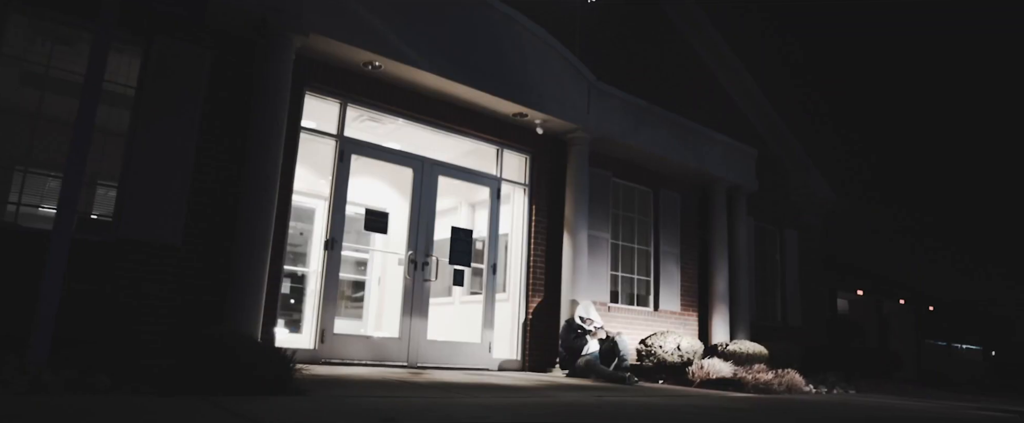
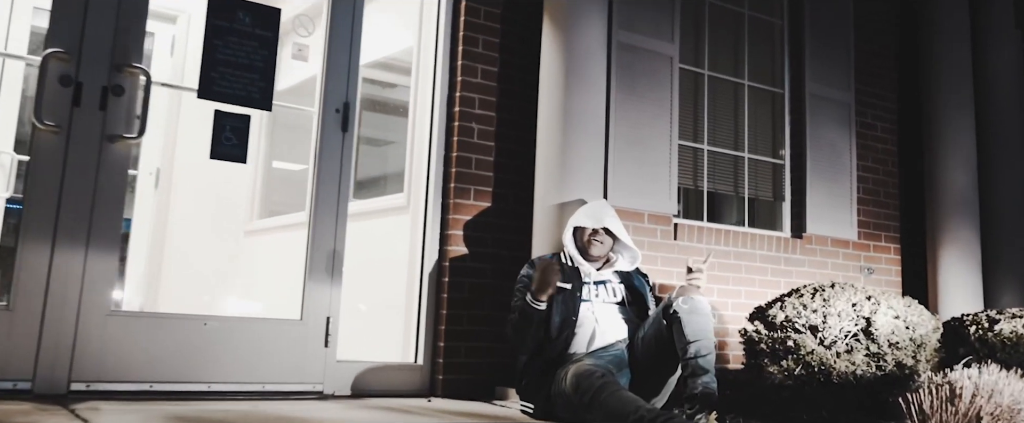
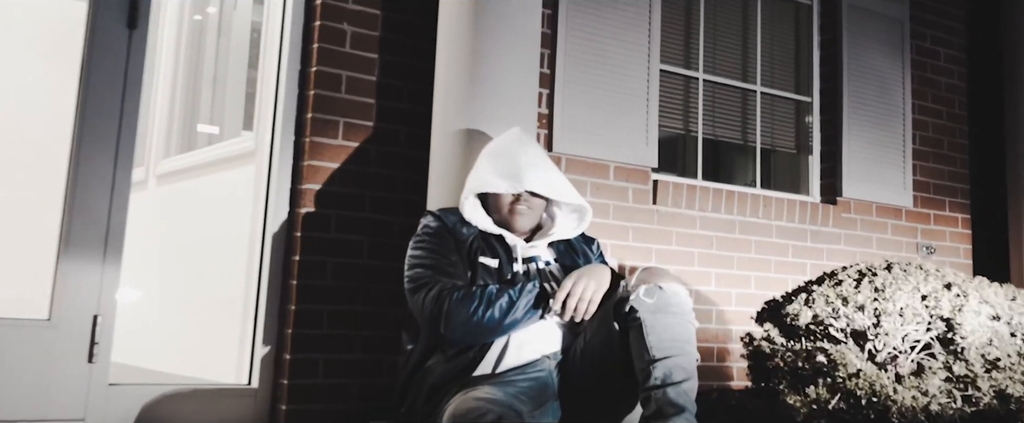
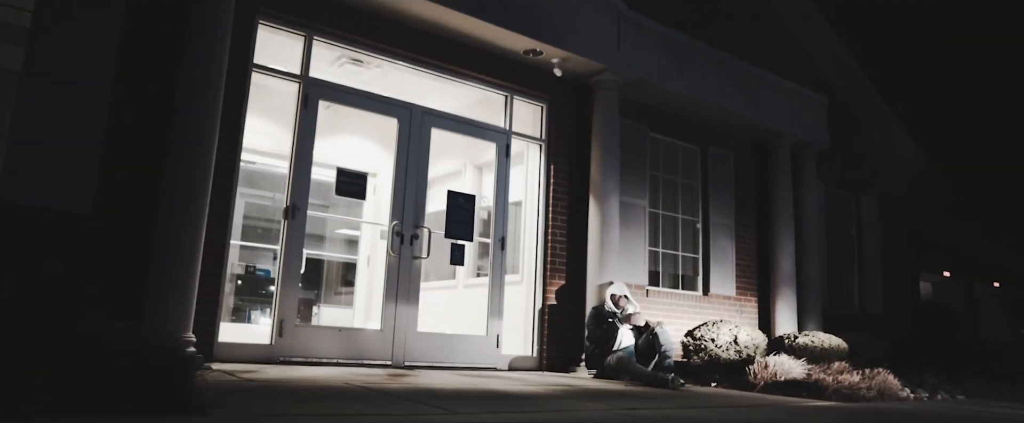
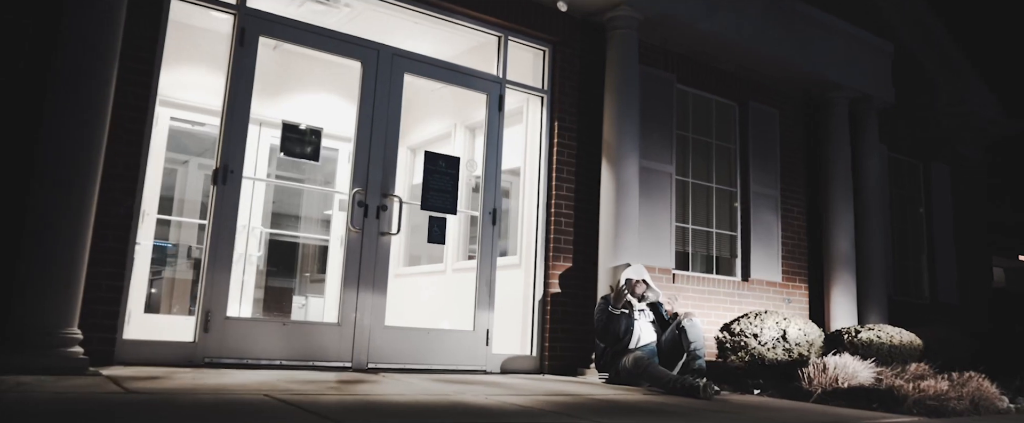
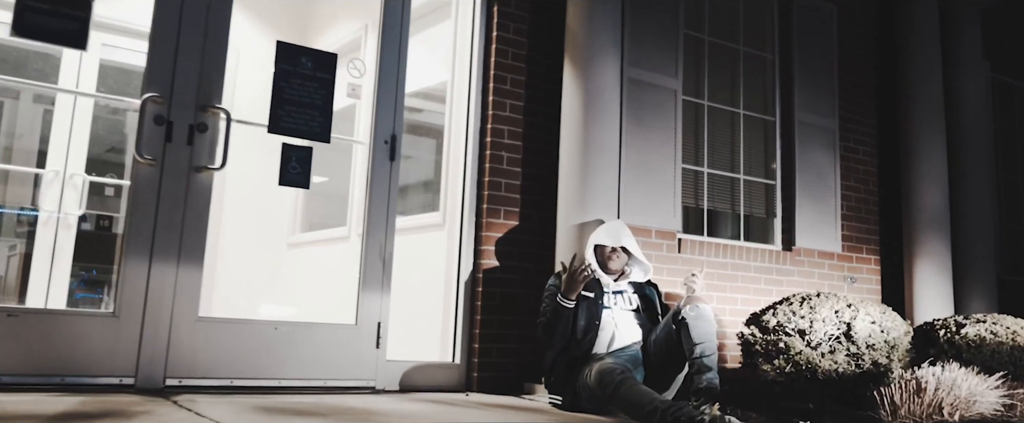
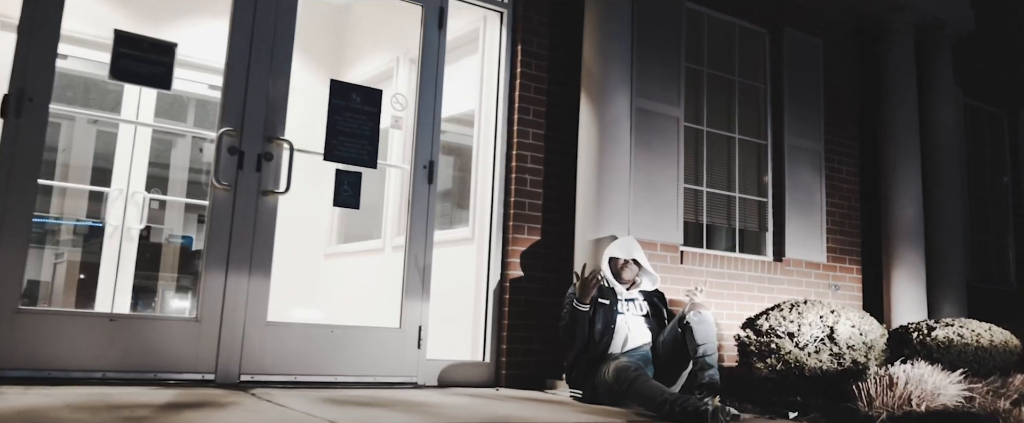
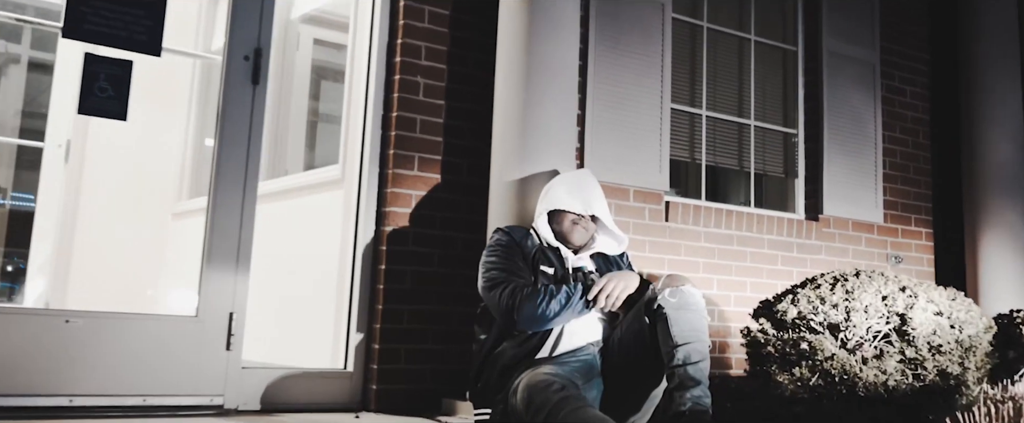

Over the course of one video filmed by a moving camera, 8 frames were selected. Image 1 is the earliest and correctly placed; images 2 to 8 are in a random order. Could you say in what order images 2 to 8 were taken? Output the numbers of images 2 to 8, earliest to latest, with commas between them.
4, 5, 7, 6, 2, 8, 3
